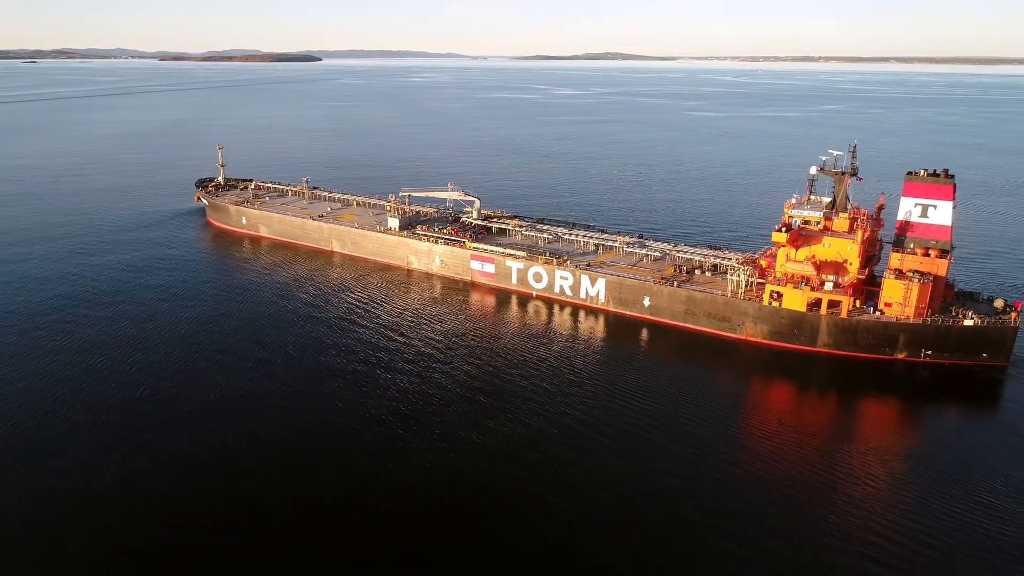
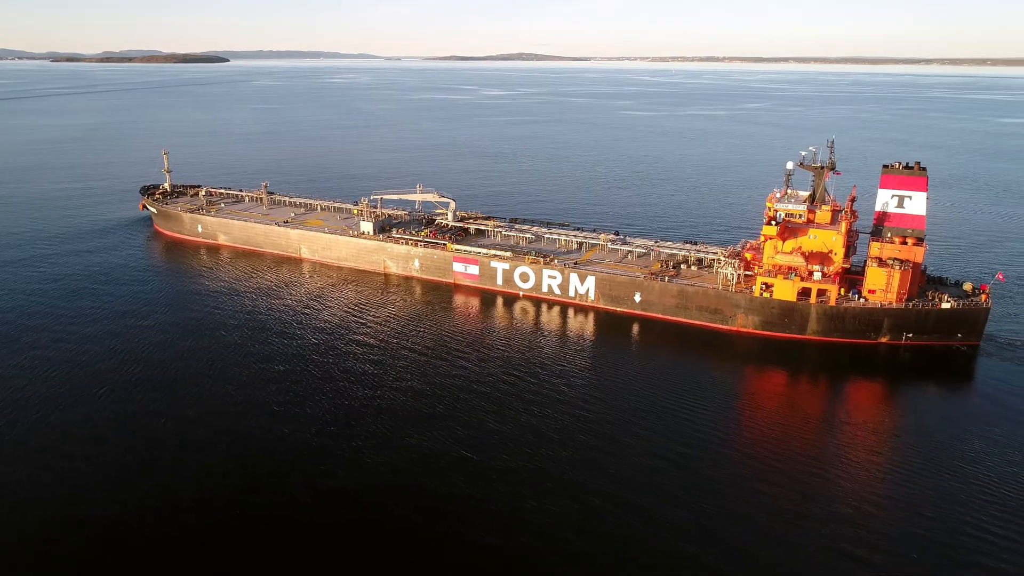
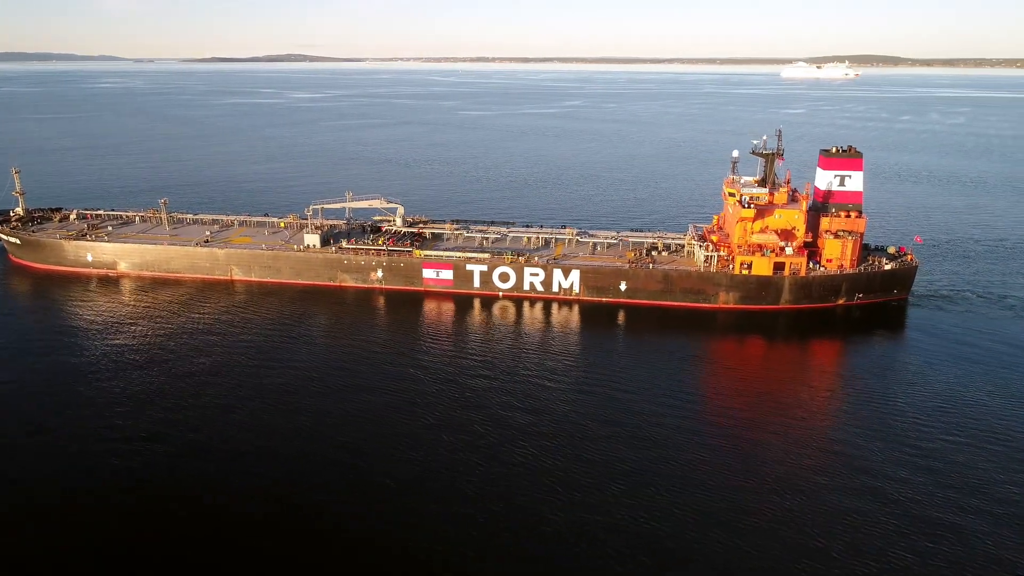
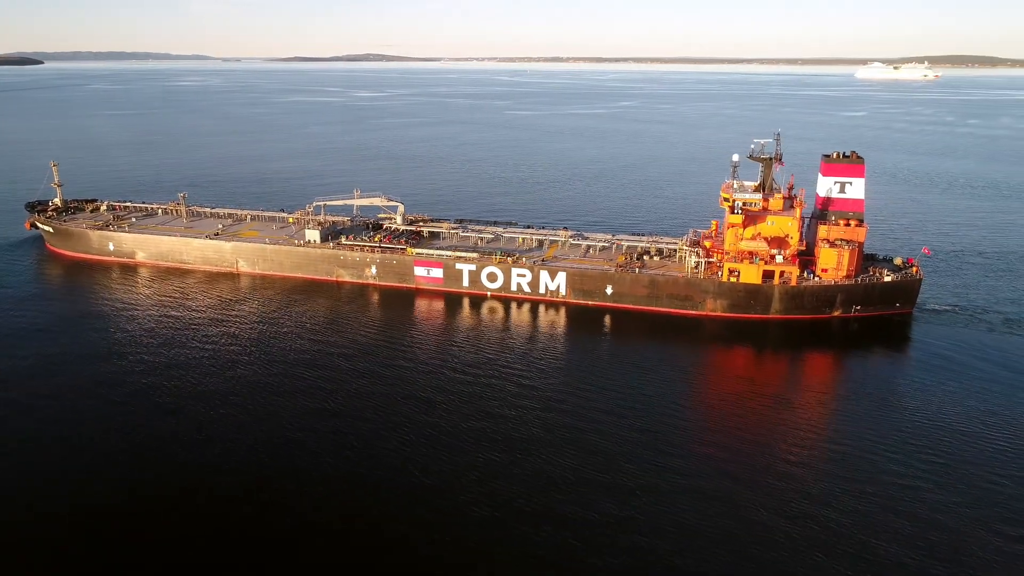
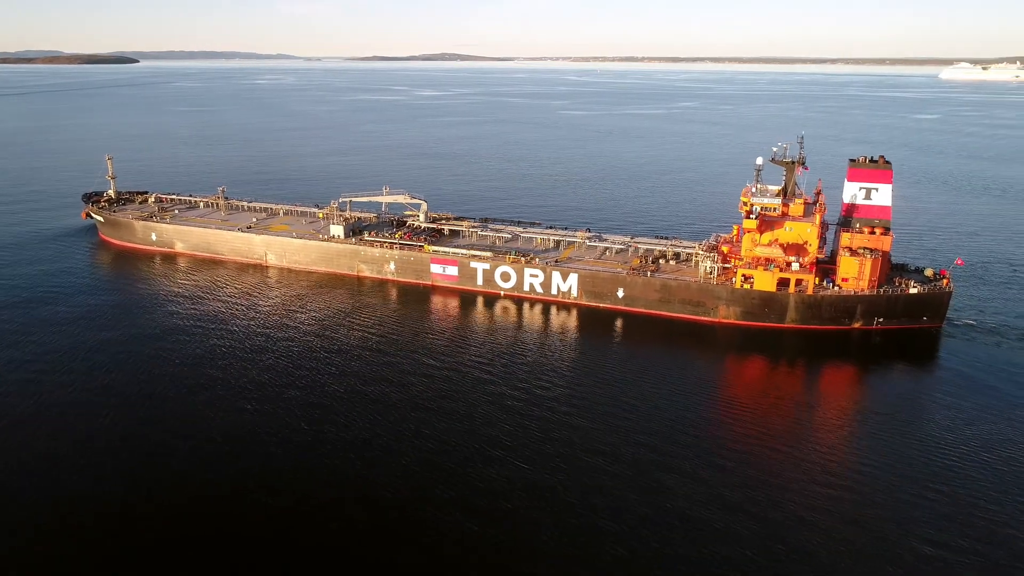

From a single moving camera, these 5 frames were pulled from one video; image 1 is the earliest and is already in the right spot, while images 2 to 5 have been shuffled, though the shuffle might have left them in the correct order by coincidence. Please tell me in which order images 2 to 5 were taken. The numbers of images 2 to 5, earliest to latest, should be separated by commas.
2, 5, 4, 3
